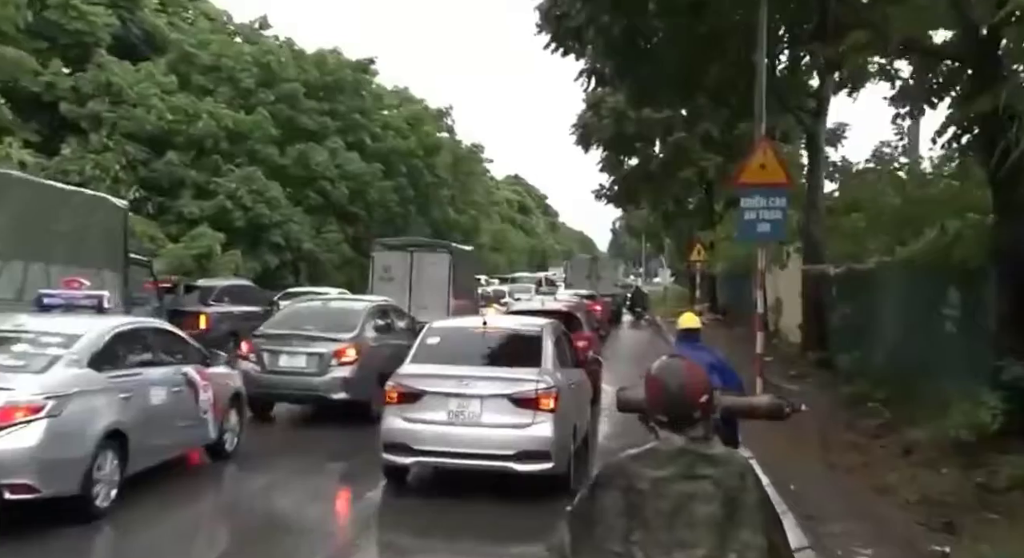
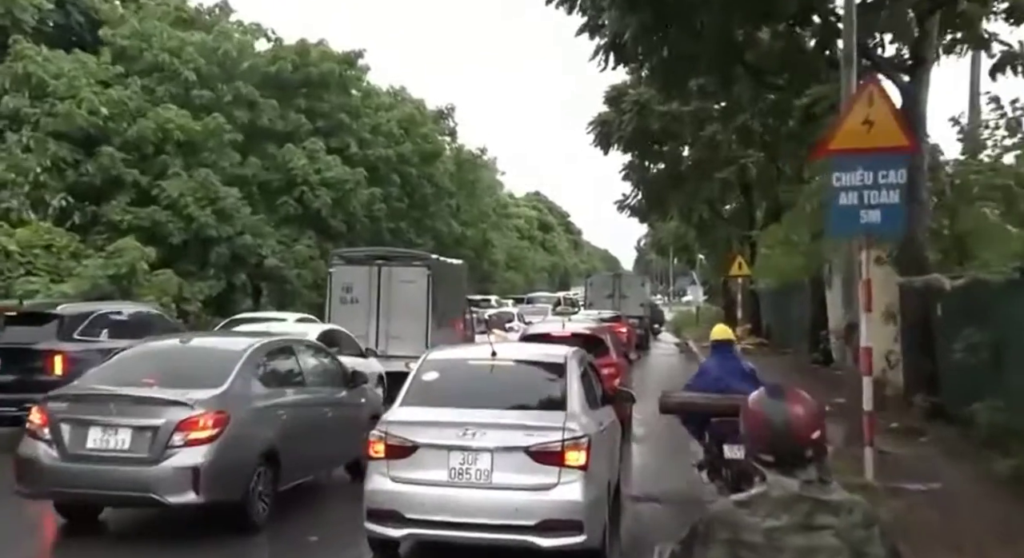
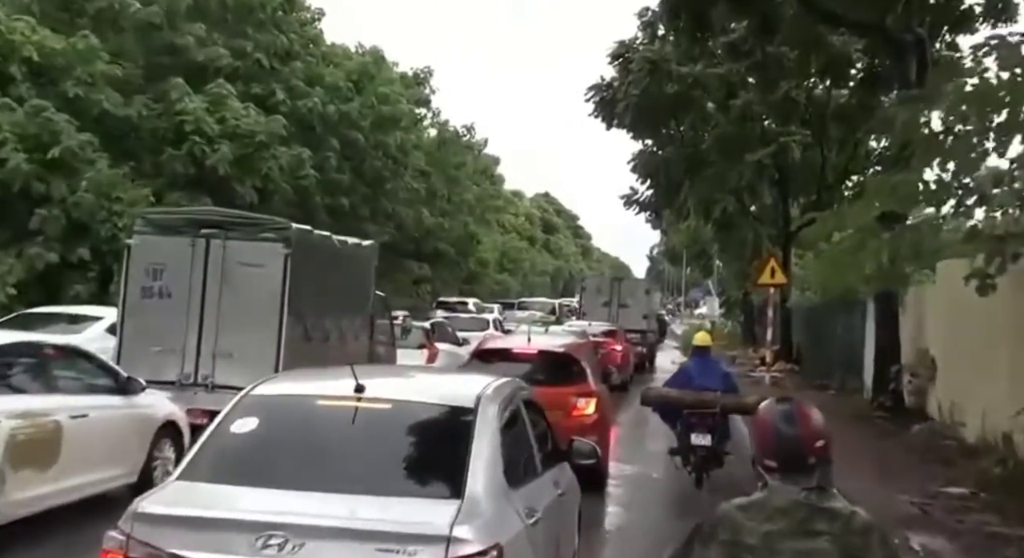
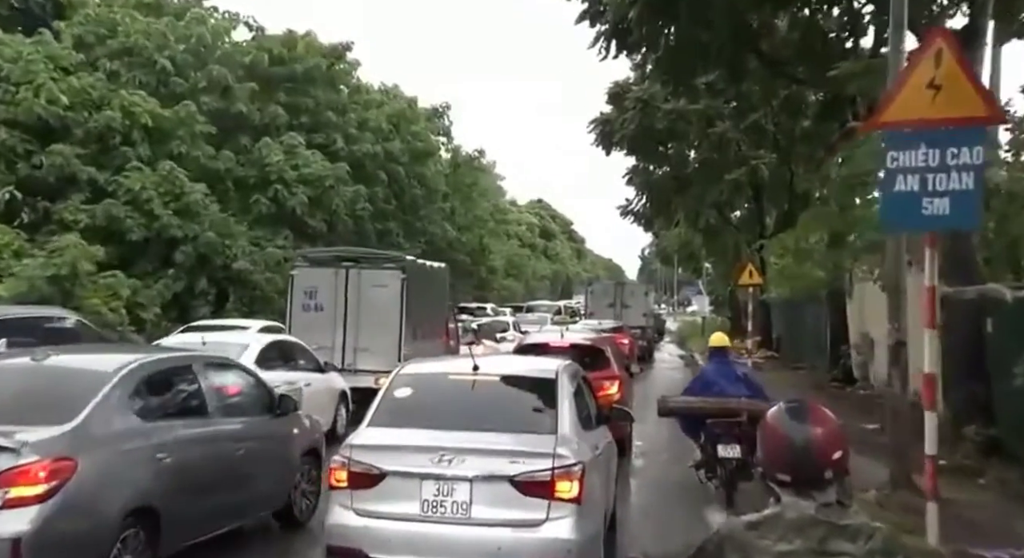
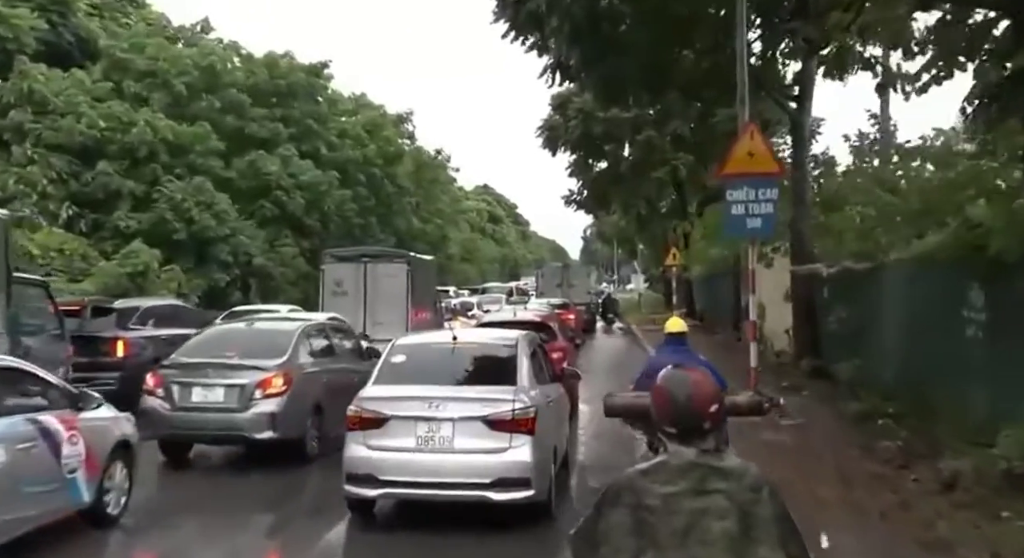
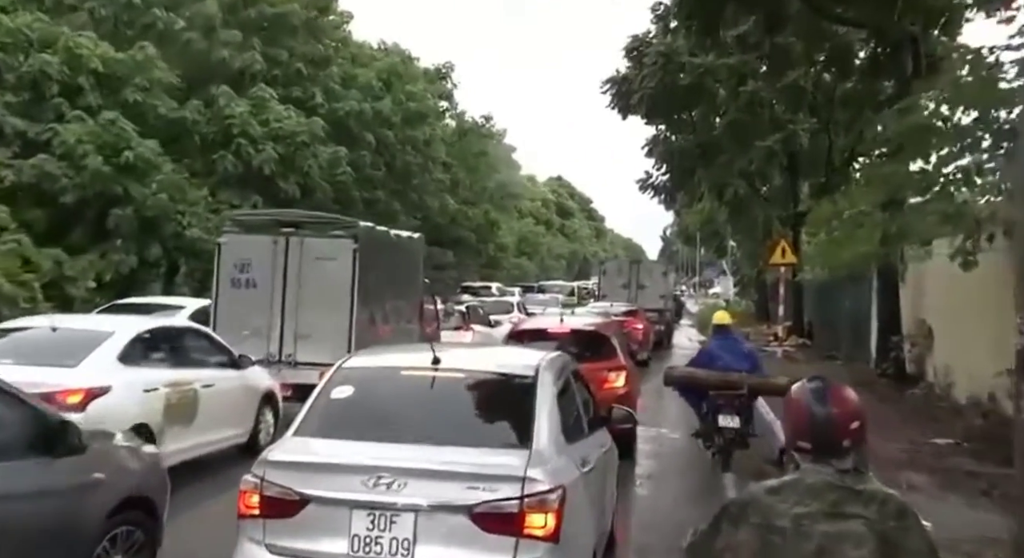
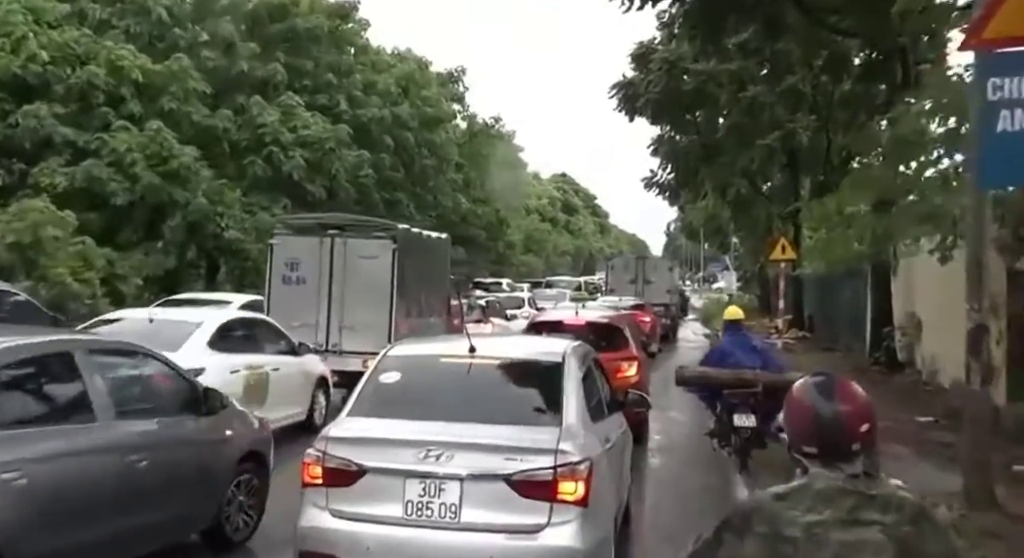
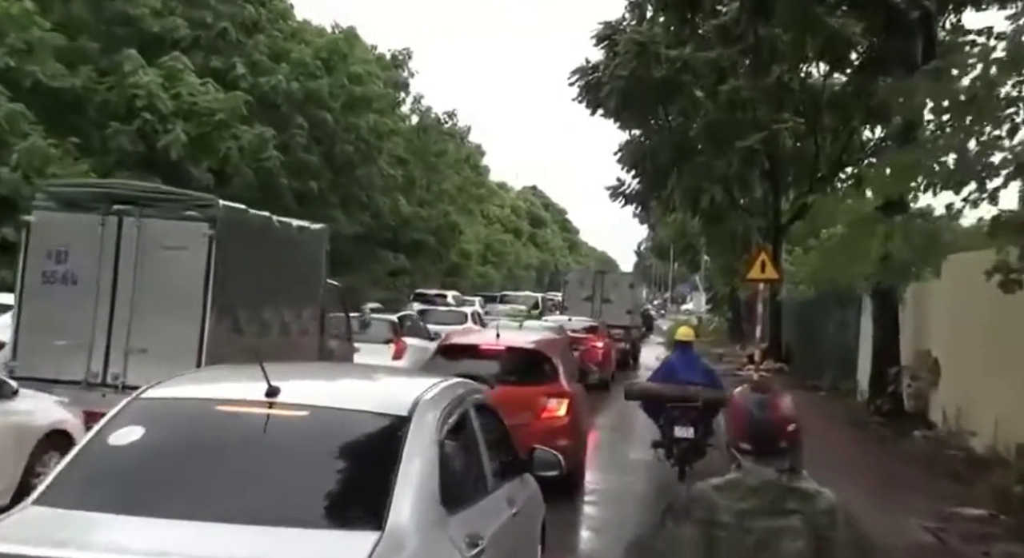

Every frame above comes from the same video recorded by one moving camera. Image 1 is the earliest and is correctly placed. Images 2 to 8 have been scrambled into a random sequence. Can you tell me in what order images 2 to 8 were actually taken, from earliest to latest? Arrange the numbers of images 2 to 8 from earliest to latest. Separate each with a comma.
5, 2, 4, 7, 6, 3, 8
